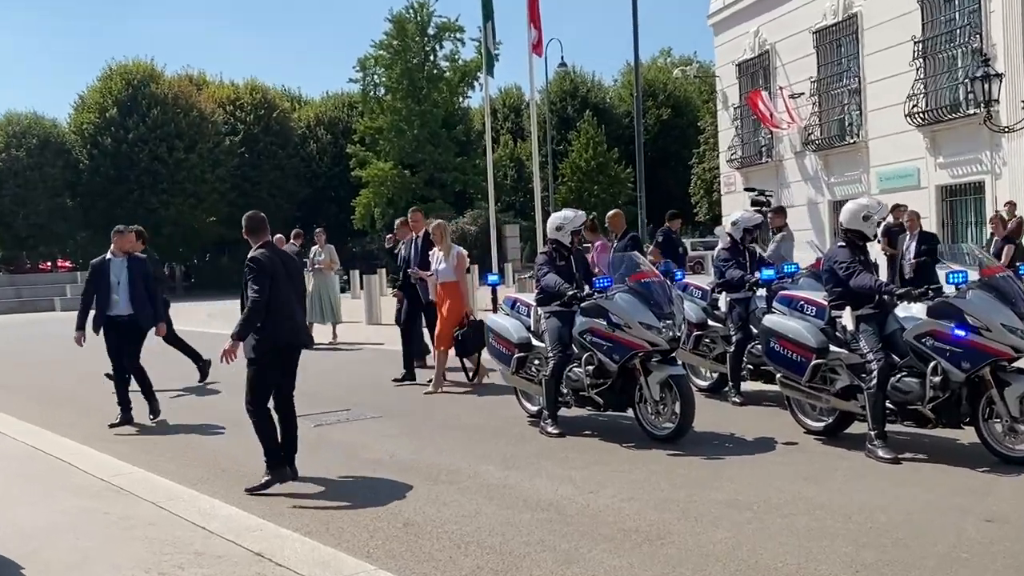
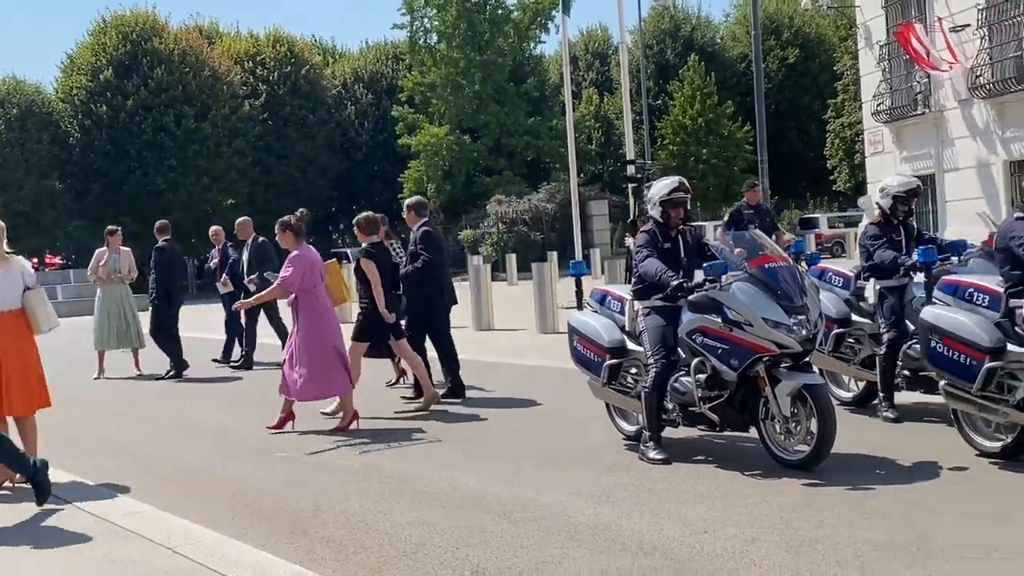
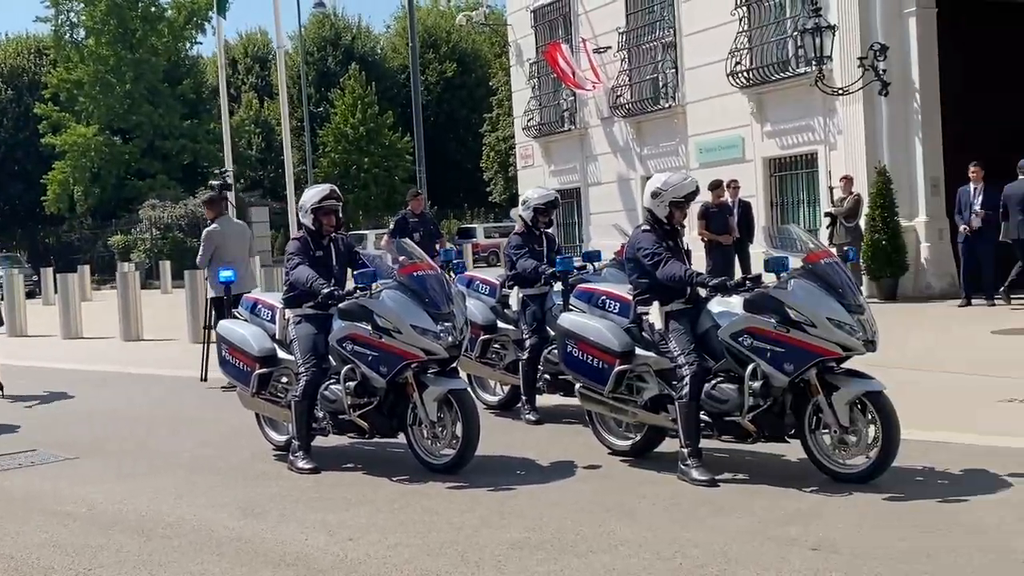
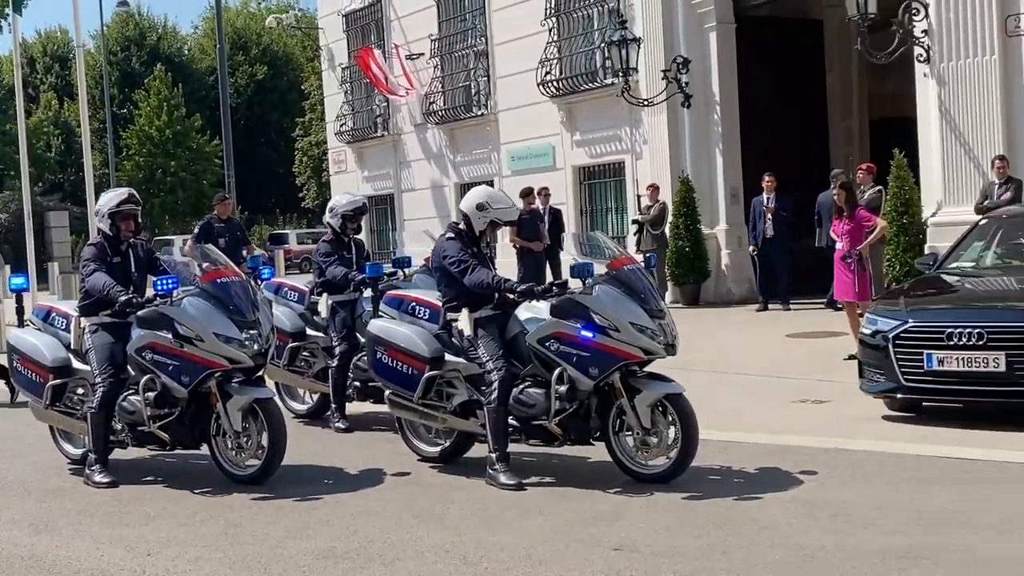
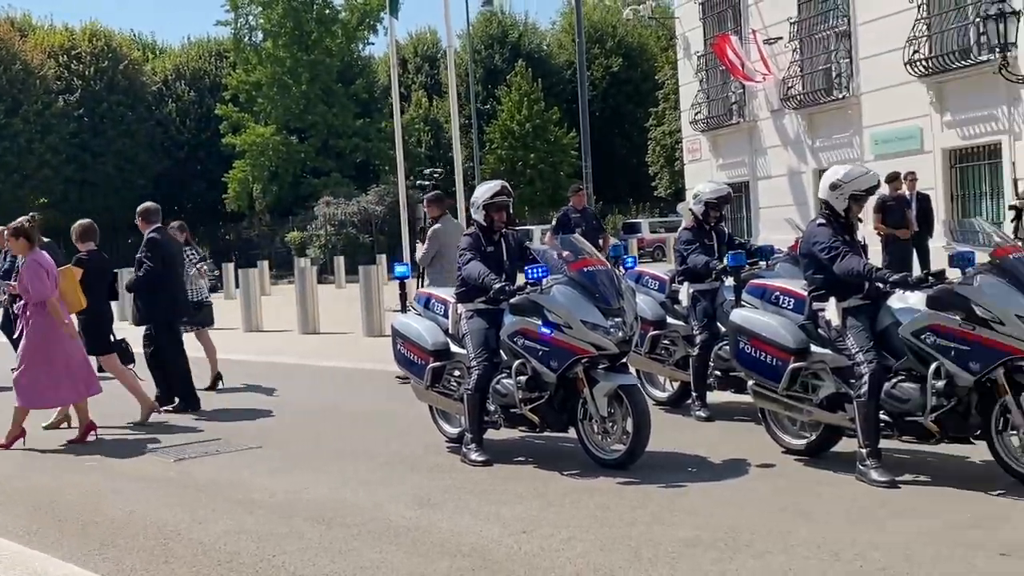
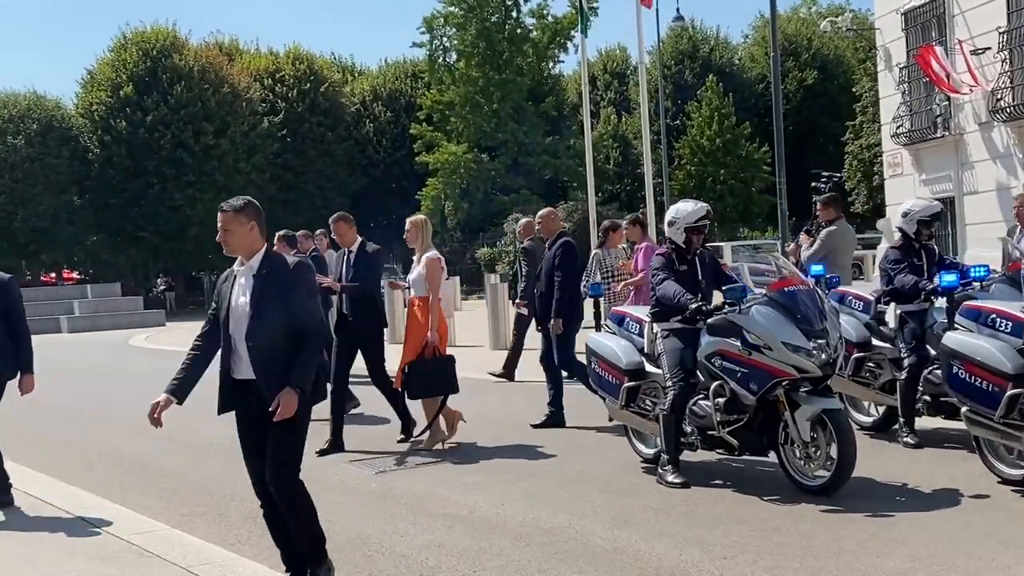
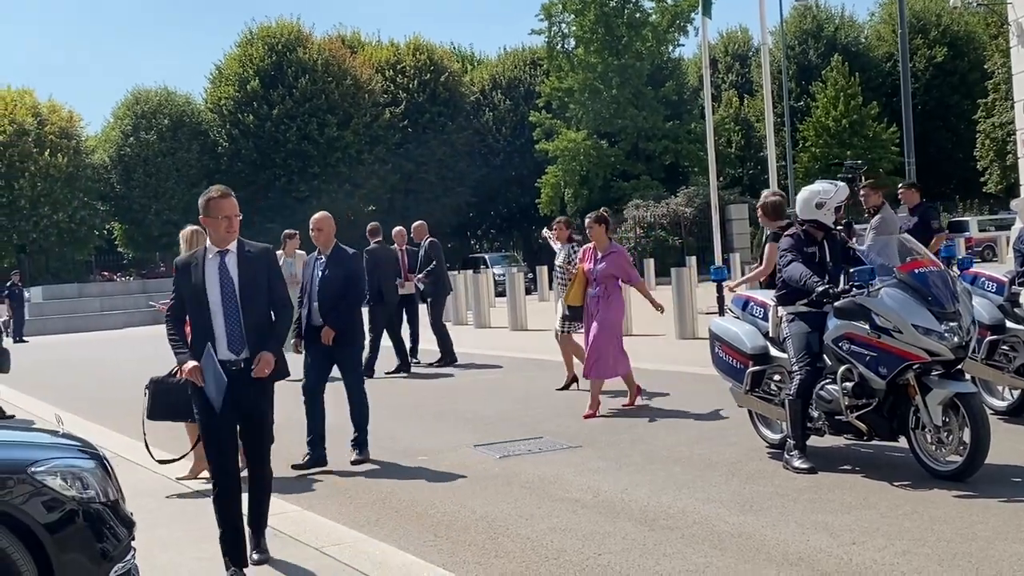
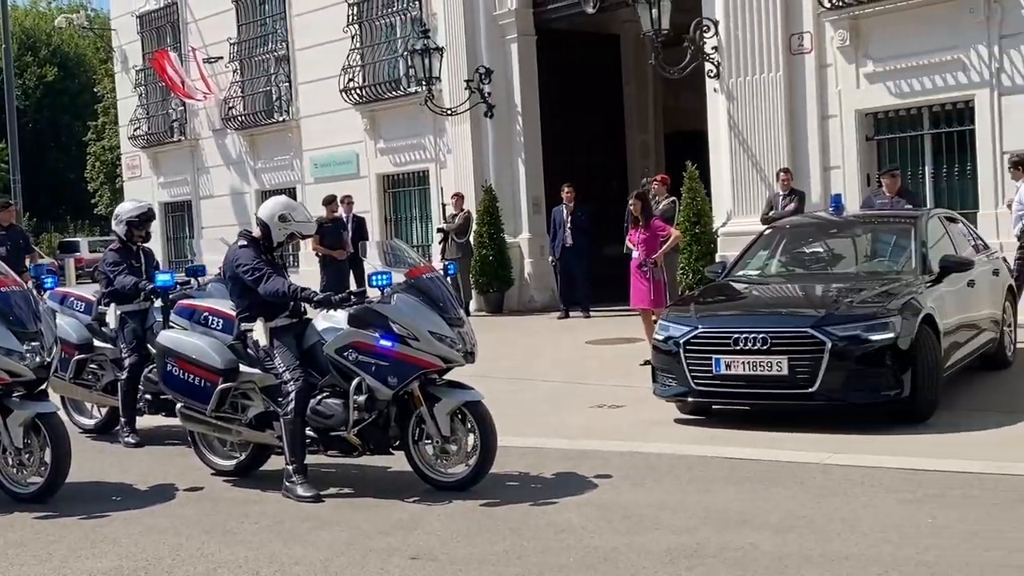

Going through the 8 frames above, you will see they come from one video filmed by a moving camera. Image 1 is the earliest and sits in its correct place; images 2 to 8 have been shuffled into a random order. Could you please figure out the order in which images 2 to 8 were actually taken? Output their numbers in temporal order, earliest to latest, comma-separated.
6, 7, 2, 5, 3, 4, 8
